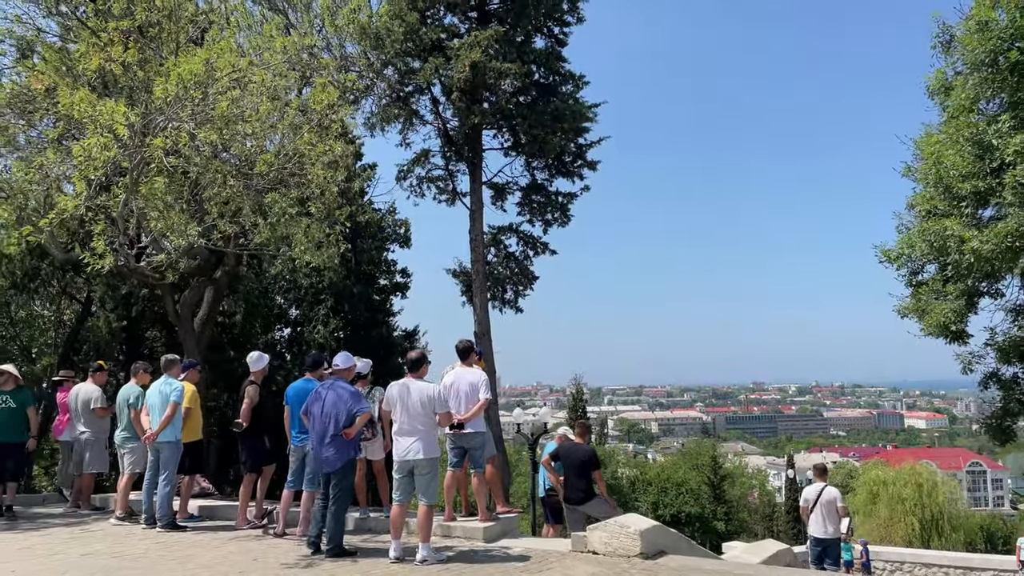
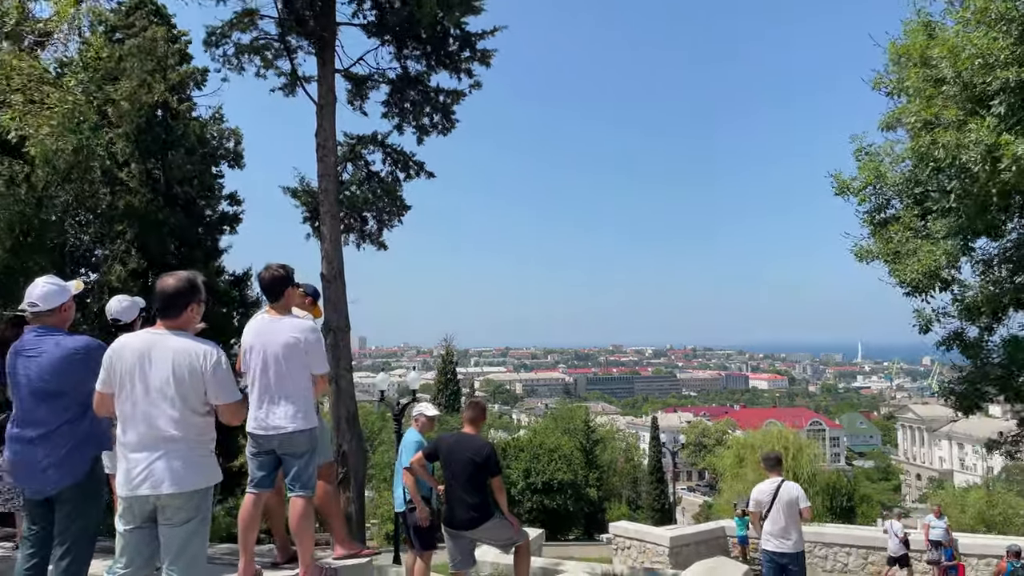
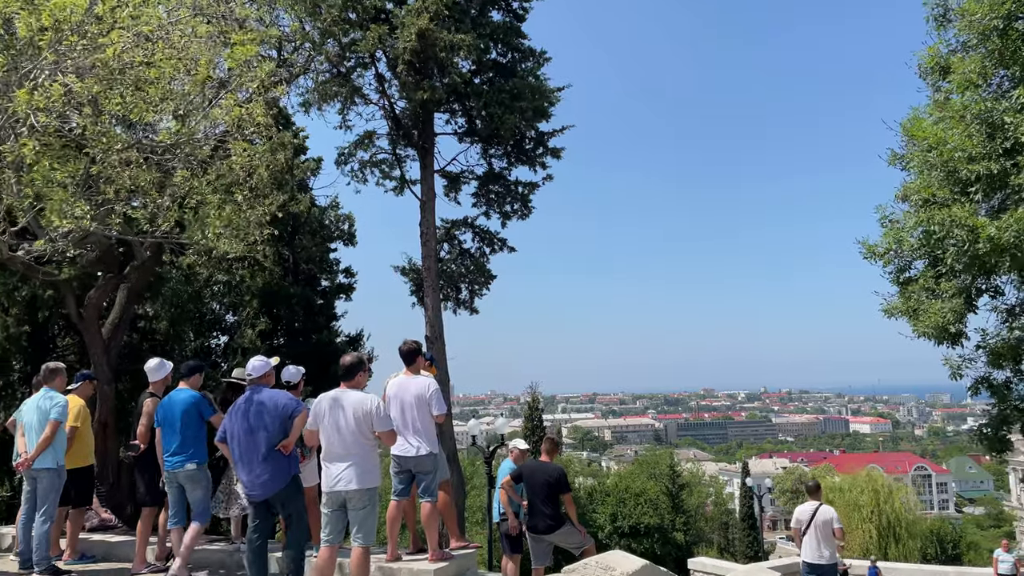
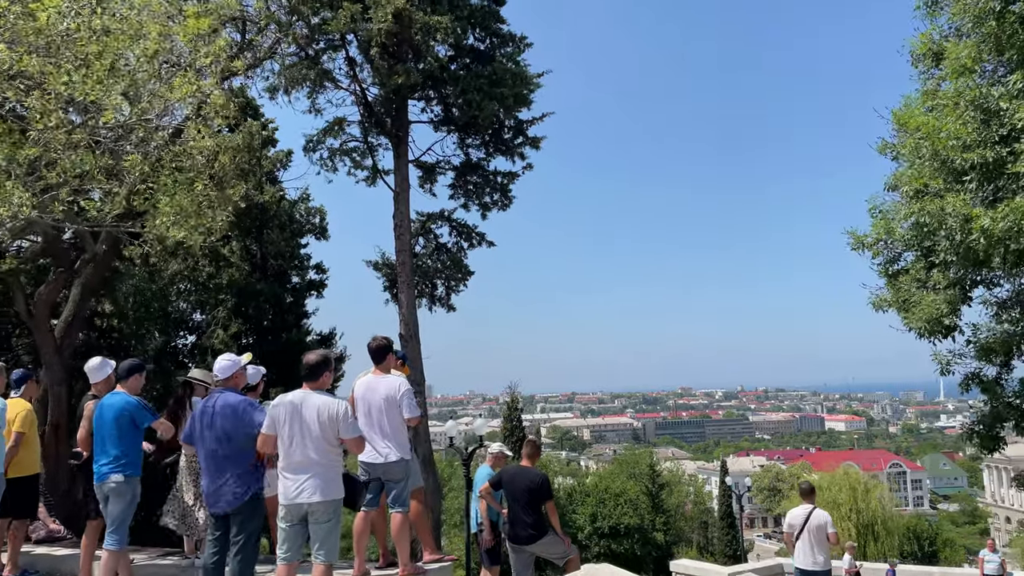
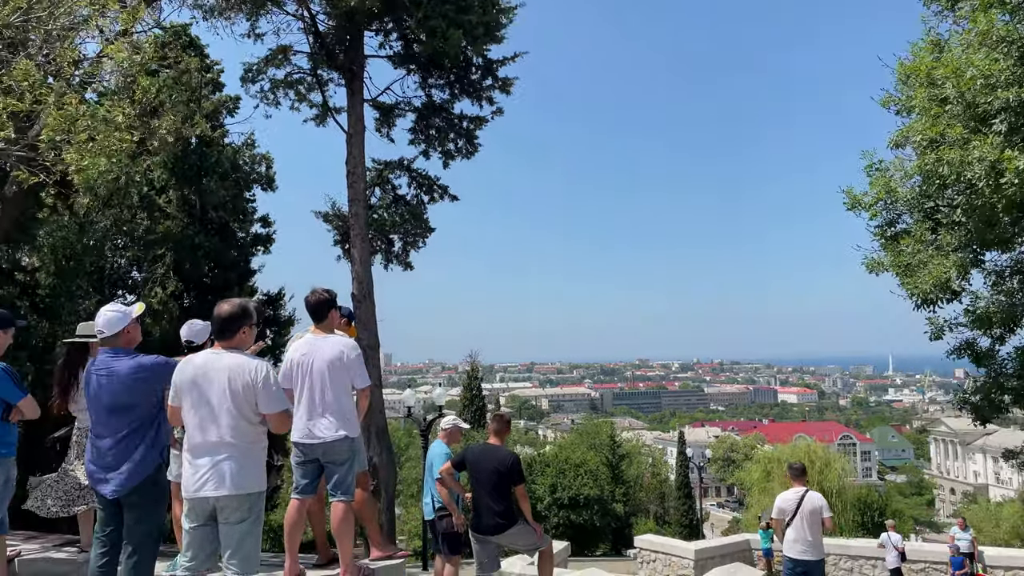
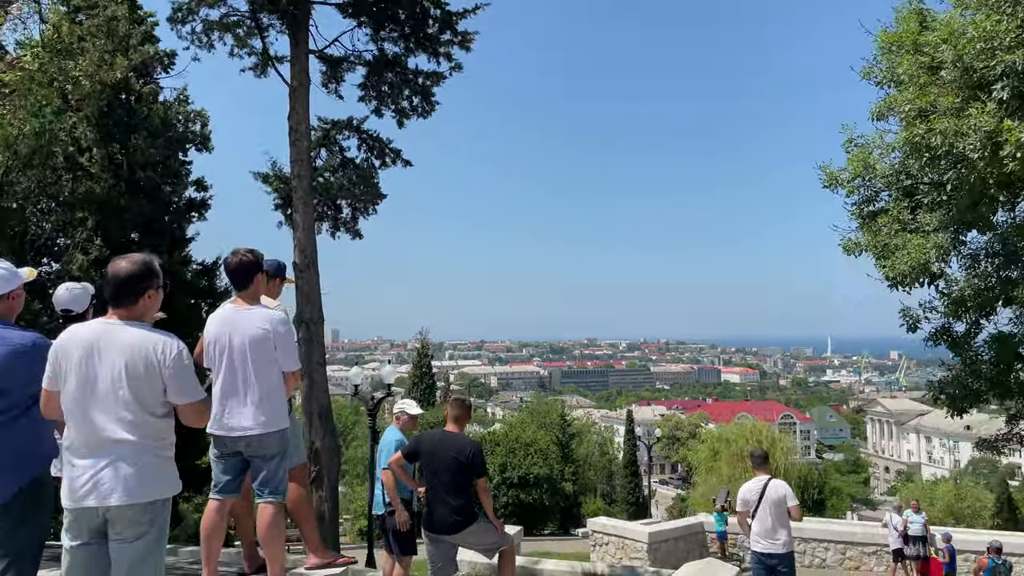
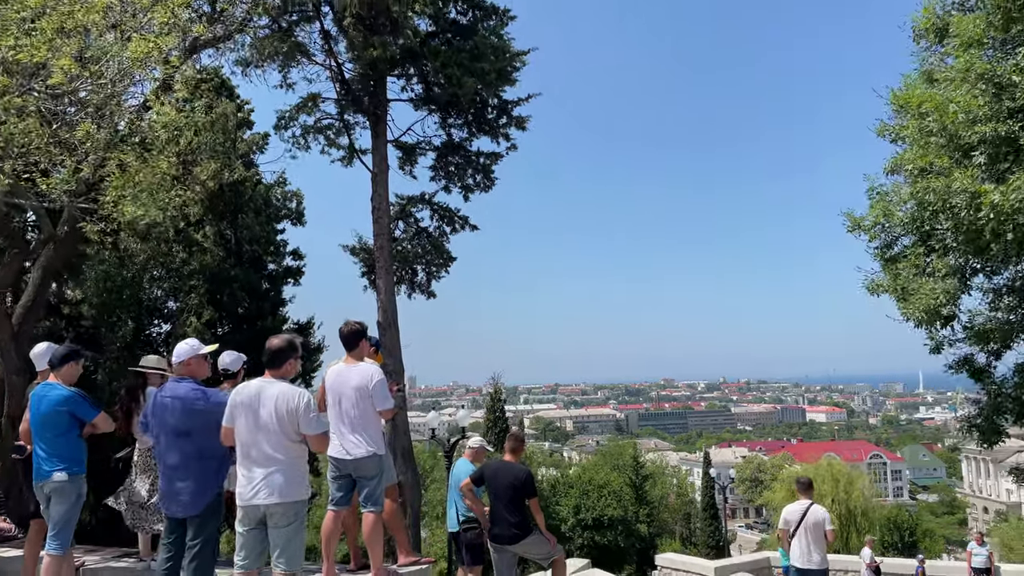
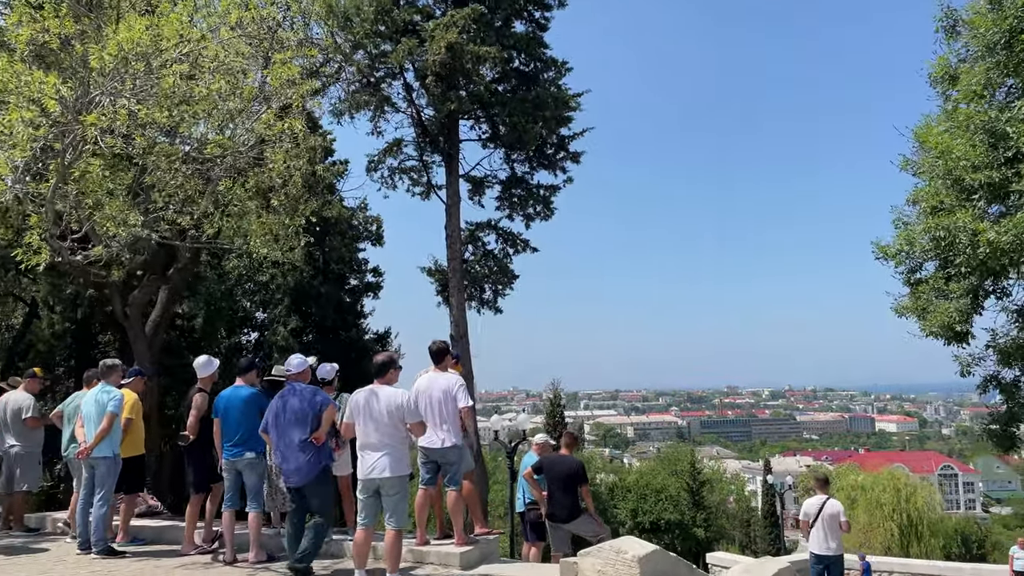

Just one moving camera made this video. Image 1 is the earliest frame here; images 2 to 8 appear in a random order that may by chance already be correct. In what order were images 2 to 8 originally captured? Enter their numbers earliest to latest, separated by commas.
8, 3, 4, 7, 5, 2, 6
